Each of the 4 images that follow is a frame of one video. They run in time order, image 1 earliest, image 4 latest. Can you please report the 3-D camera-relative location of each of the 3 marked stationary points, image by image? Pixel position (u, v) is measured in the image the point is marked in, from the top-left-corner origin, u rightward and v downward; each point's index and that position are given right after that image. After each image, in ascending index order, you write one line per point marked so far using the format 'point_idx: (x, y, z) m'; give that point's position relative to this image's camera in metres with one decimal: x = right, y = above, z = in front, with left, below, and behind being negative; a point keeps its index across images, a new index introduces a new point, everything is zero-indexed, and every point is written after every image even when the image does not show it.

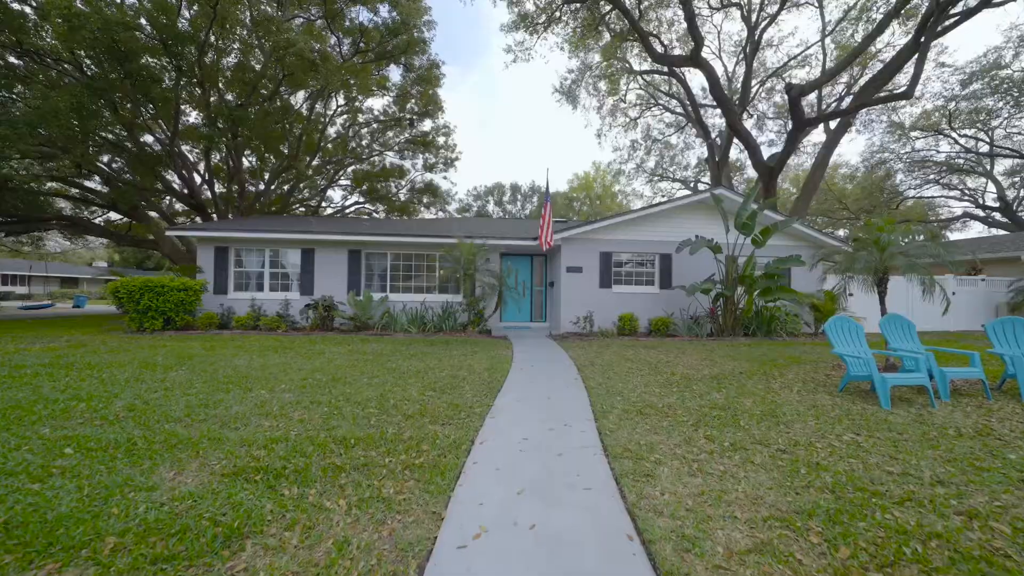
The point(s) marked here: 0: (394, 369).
0: (-4.3, -3.0, +6.6) m
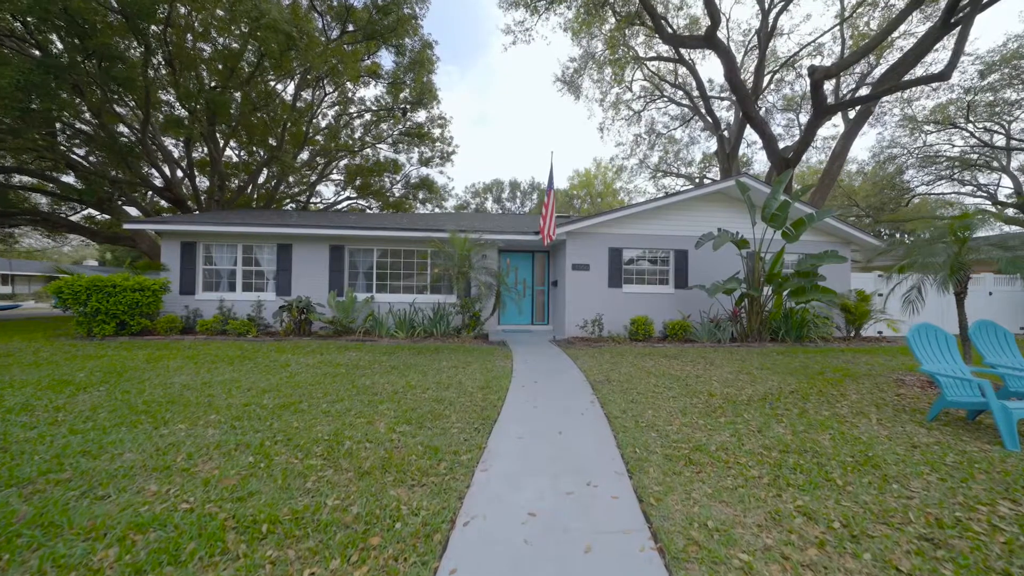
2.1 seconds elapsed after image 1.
0: (-4.3, -3.0, +5.4) m
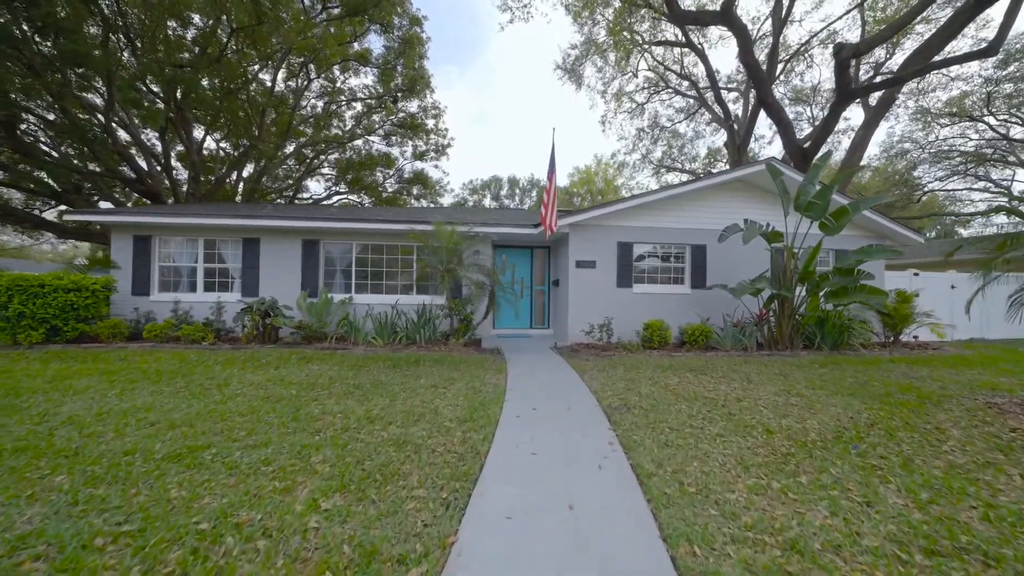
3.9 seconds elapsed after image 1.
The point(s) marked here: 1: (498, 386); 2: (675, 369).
0: (-4.5, -3.0, +4.1) m
1: (-0.4, -3.0, +5.4) m
2: (+5.8, -2.9, +6.5) m
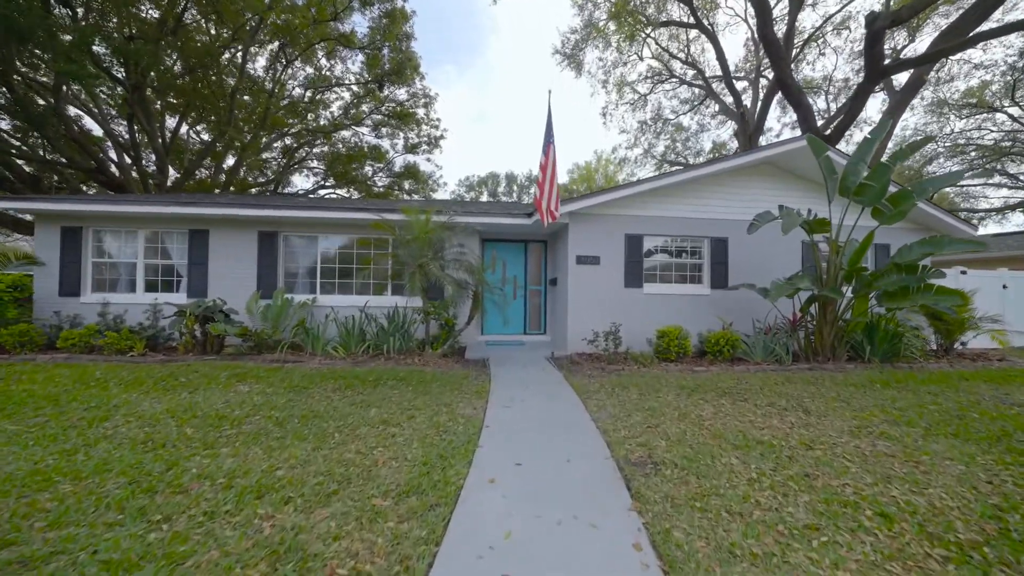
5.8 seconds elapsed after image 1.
0: (-5.0, -3.0, +2.6) m
1: (-0.9, -3.0, +4.0) m
2: (+5.4, -2.9, +5.1) m
